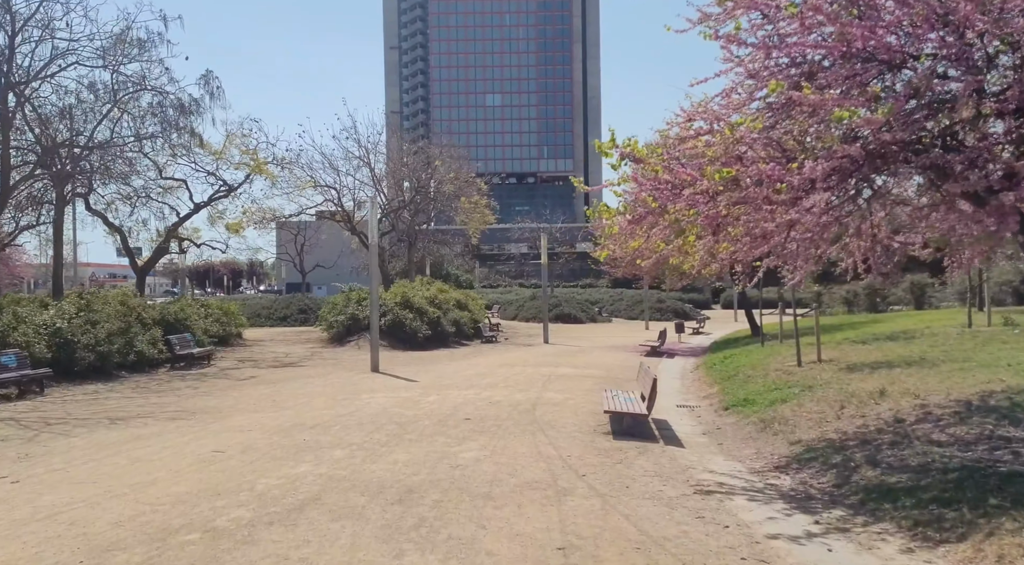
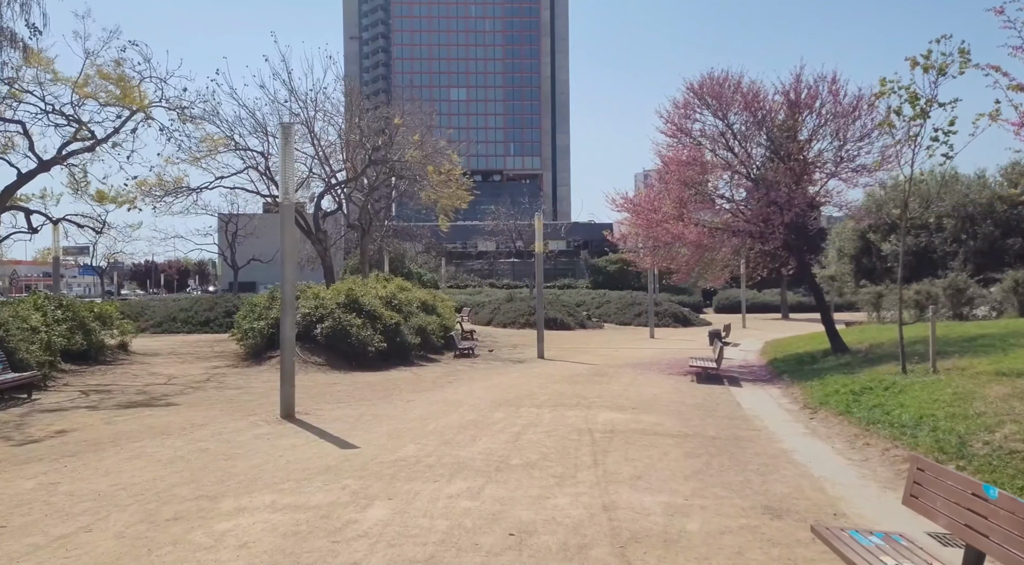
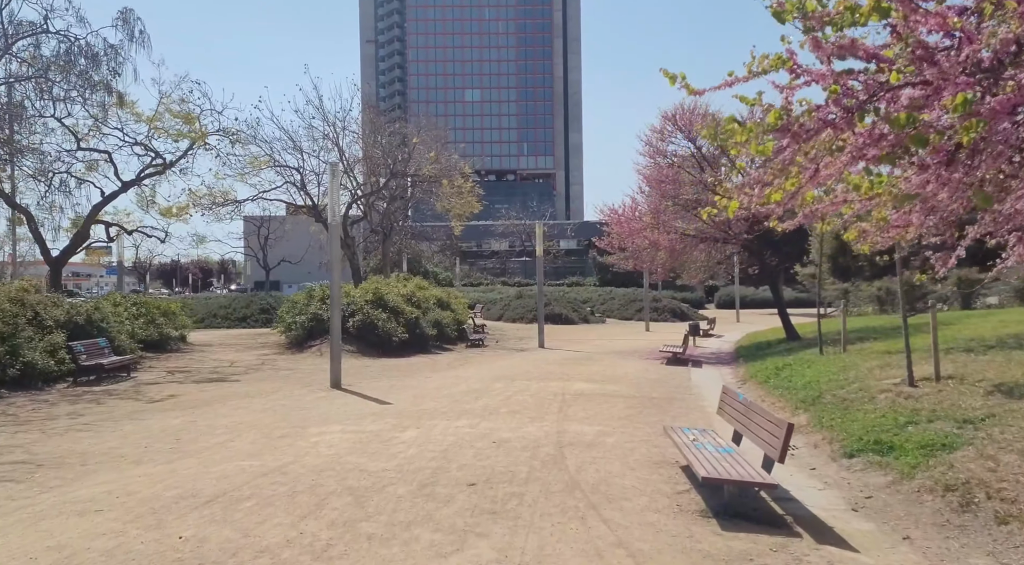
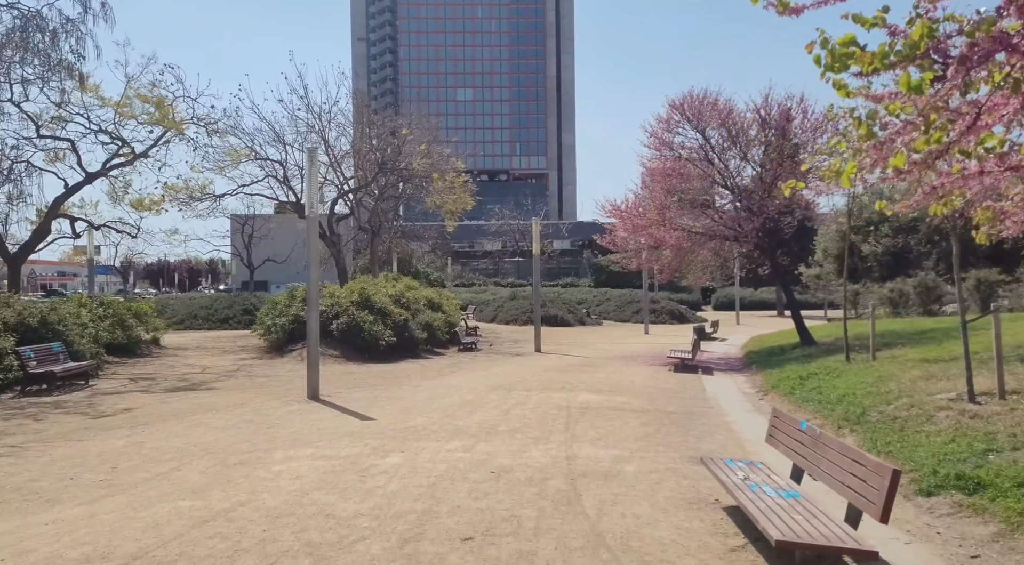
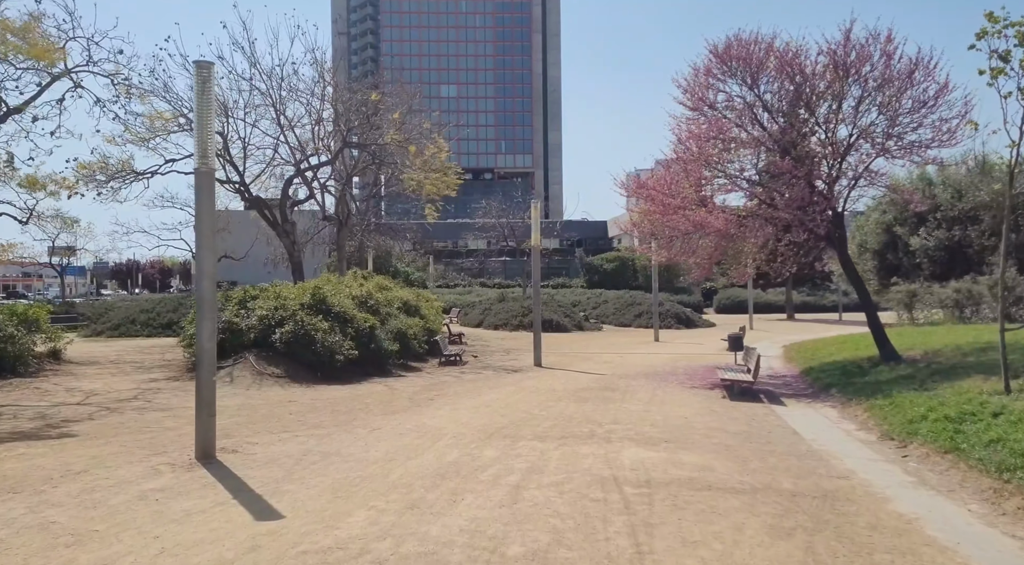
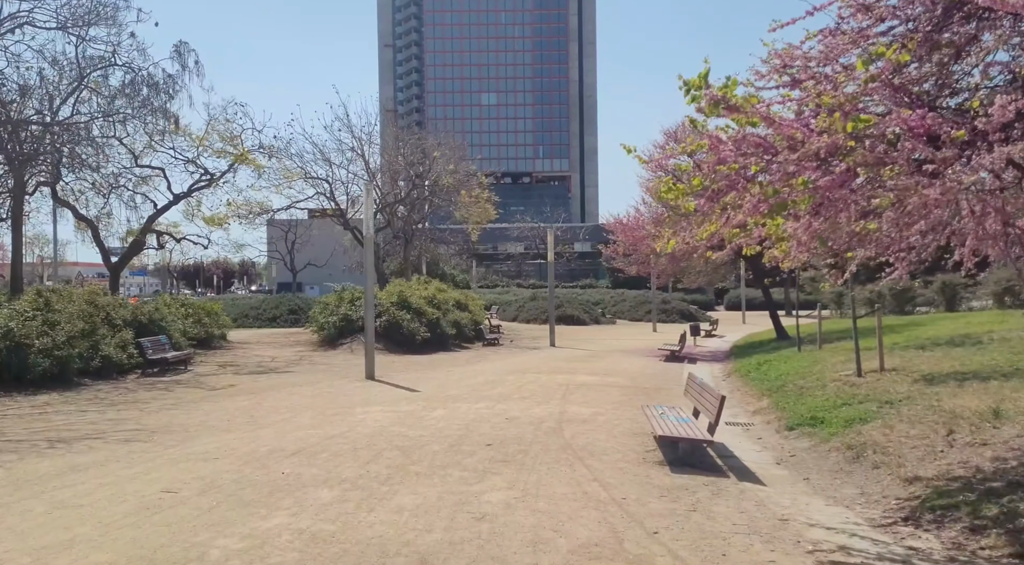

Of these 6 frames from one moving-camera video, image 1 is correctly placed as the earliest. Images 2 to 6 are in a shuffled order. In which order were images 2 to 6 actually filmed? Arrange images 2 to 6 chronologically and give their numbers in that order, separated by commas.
6, 3, 4, 2, 5
